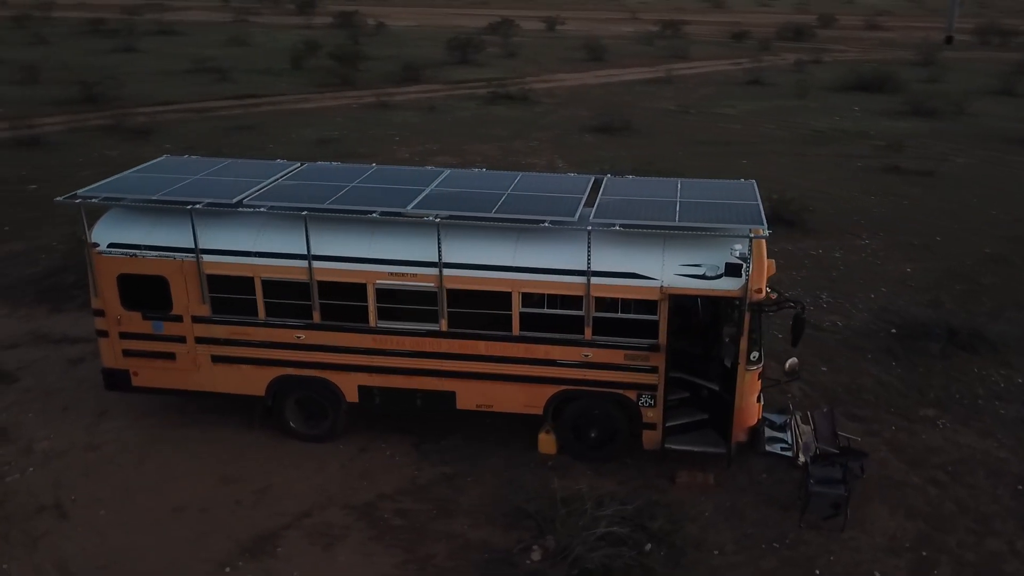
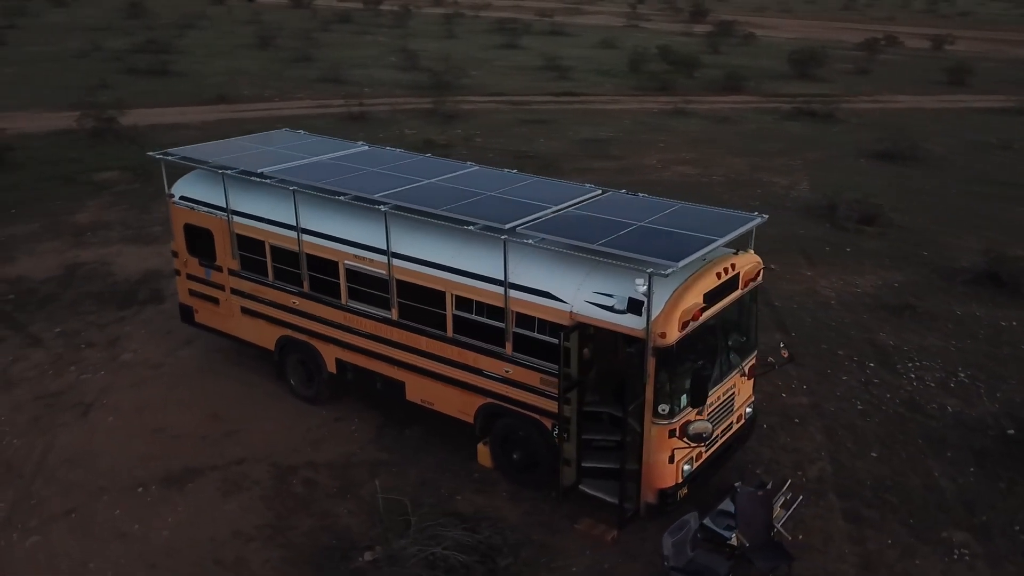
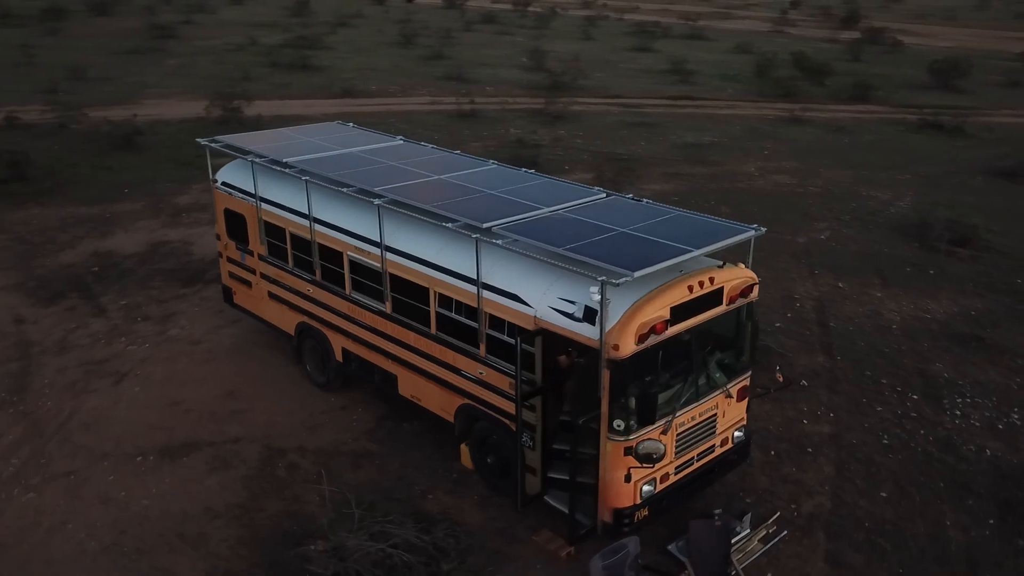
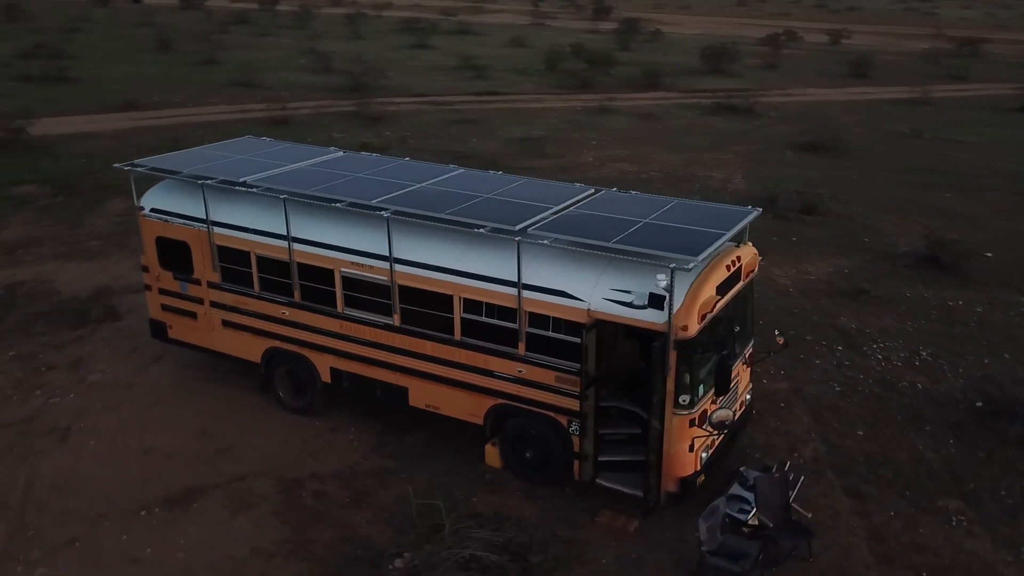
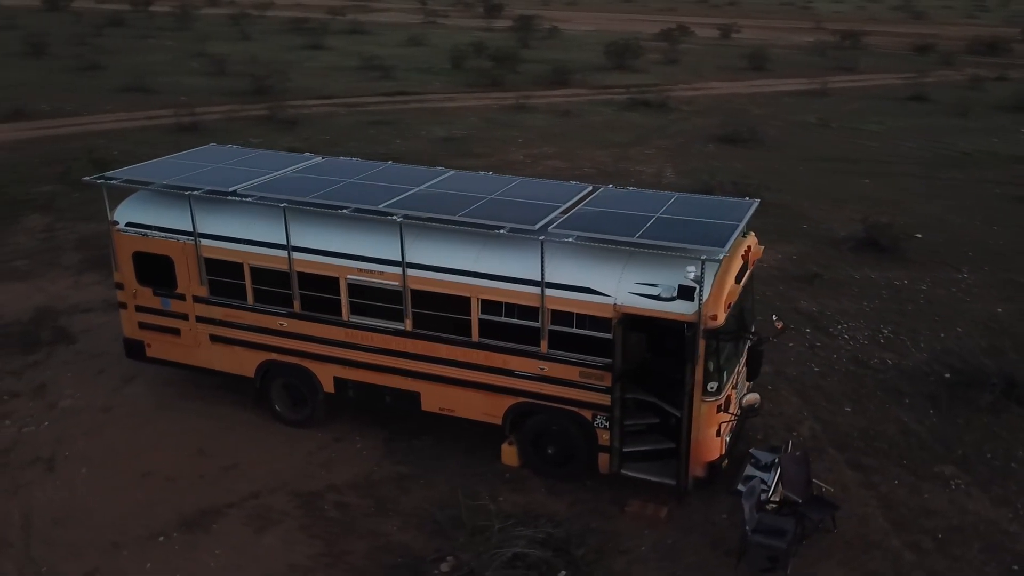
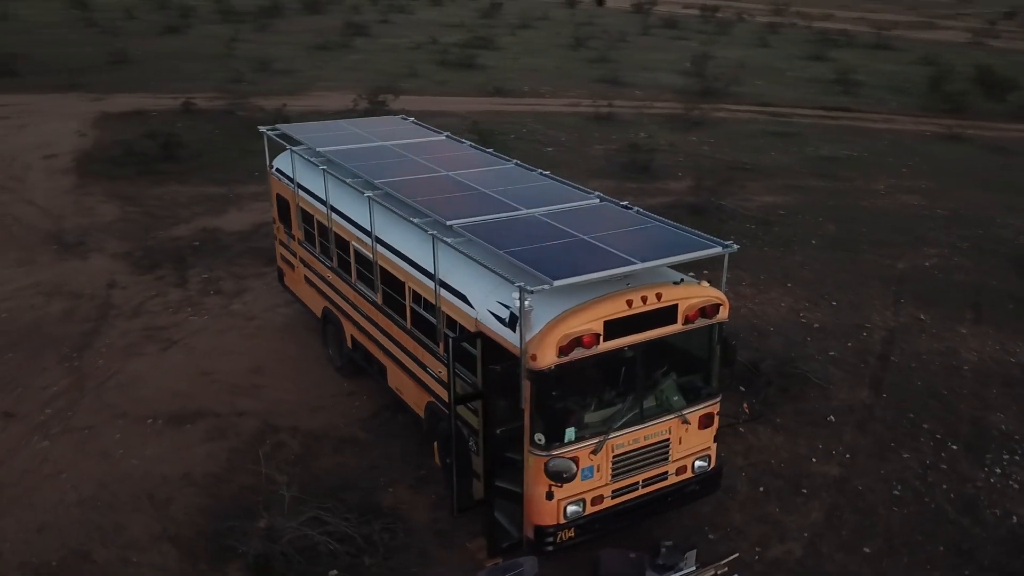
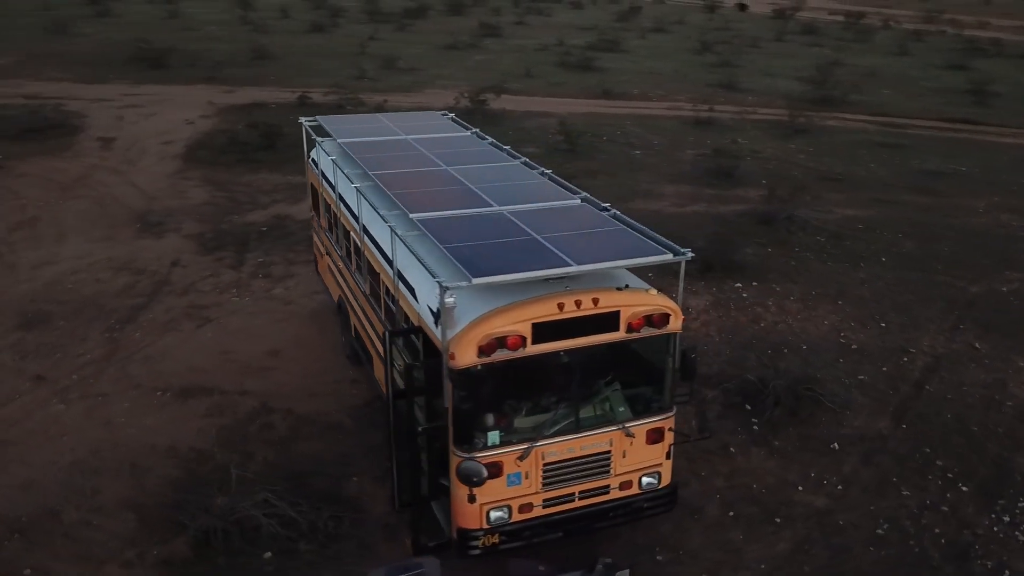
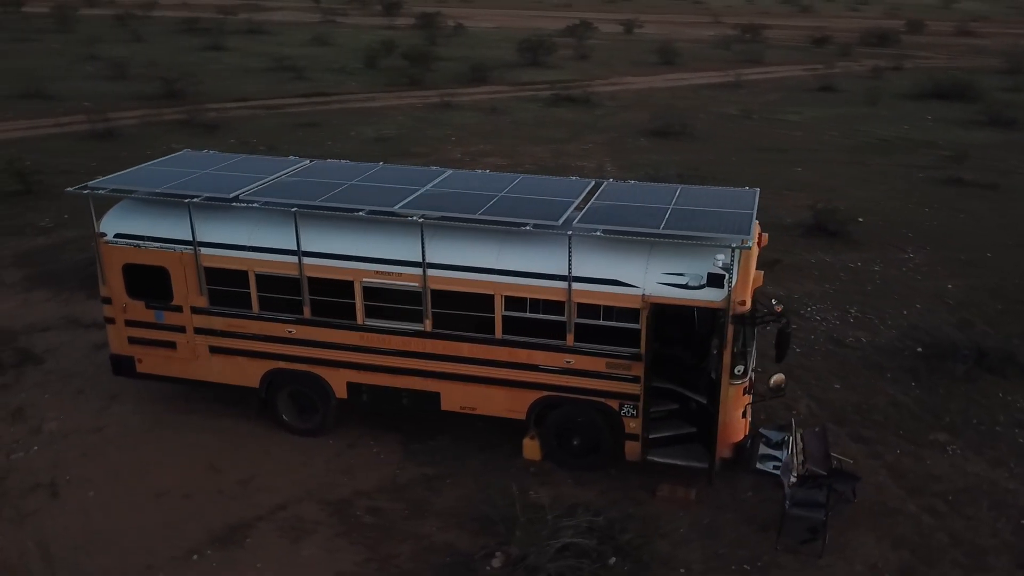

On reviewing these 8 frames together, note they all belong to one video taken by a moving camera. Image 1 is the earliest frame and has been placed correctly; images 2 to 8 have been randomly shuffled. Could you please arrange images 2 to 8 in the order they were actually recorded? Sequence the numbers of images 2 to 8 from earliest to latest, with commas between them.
8, 5, 4, 2, 3, 6, 7
